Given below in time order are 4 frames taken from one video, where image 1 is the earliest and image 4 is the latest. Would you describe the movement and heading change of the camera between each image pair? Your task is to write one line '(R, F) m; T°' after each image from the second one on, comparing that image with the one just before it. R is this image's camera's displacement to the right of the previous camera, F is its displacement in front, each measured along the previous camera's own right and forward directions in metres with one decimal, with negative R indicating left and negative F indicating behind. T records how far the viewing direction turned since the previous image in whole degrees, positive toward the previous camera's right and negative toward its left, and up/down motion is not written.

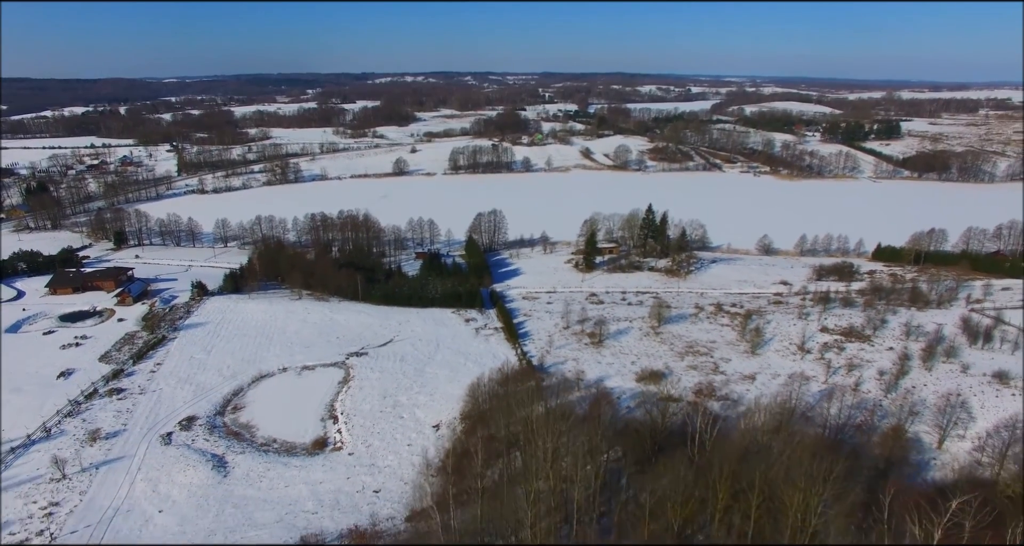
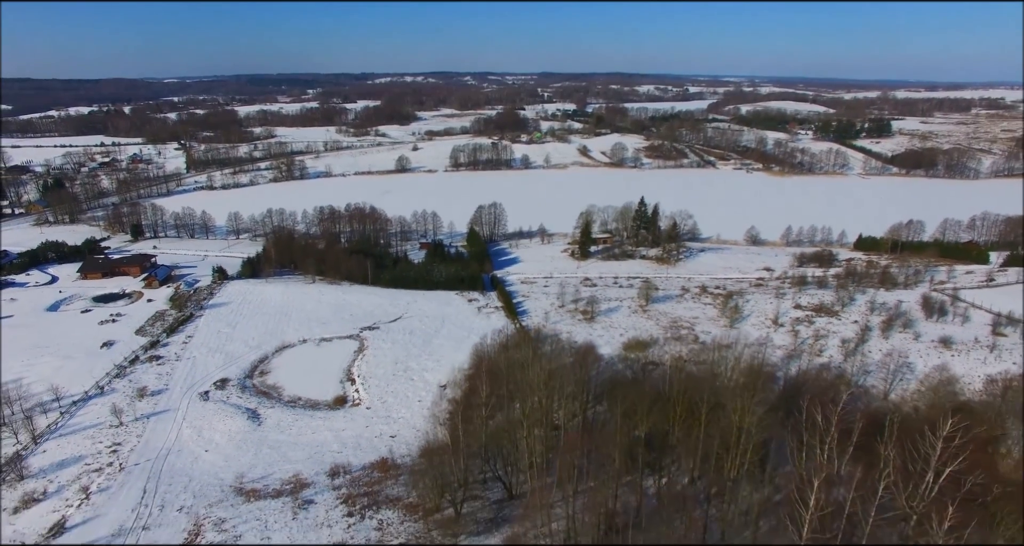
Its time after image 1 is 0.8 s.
(0.0, -1.9) m; 0°
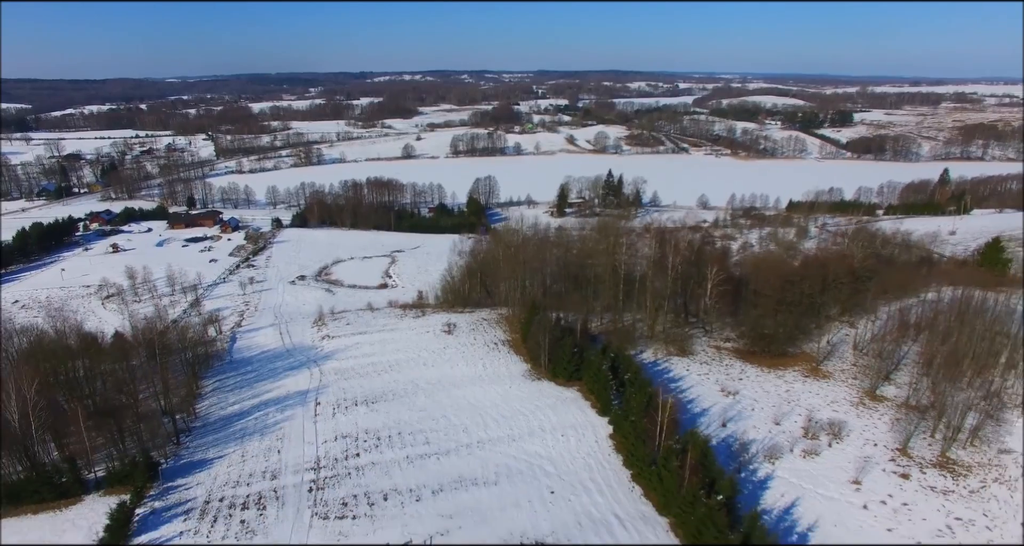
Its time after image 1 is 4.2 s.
(+0.5, -8.4) m; 0°
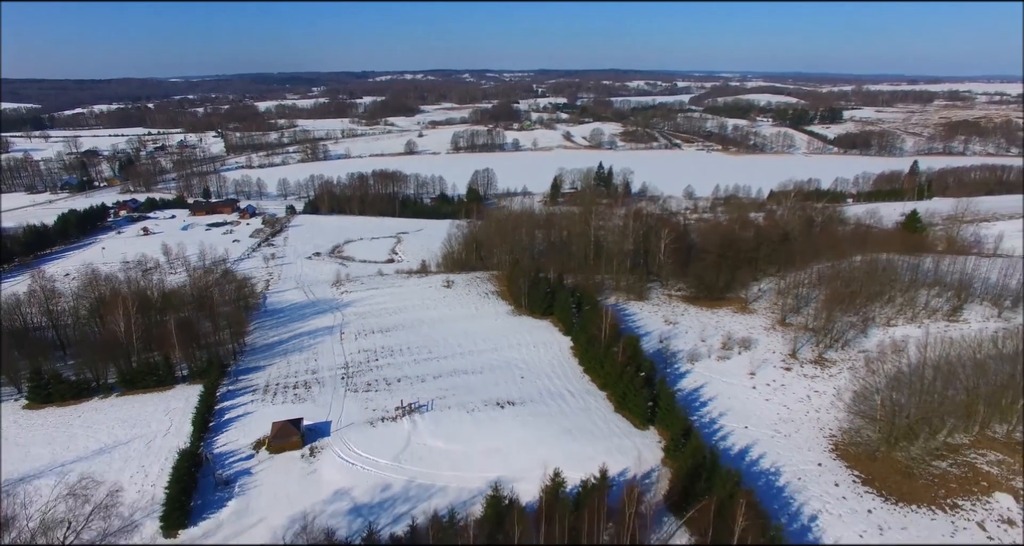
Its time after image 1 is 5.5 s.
(+0.4, -3.0) m; 0°
